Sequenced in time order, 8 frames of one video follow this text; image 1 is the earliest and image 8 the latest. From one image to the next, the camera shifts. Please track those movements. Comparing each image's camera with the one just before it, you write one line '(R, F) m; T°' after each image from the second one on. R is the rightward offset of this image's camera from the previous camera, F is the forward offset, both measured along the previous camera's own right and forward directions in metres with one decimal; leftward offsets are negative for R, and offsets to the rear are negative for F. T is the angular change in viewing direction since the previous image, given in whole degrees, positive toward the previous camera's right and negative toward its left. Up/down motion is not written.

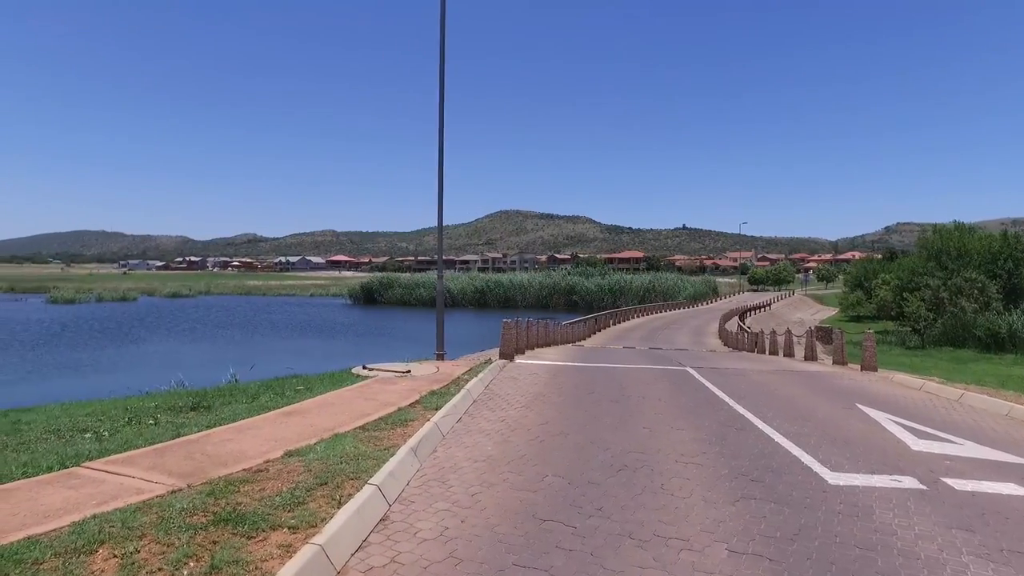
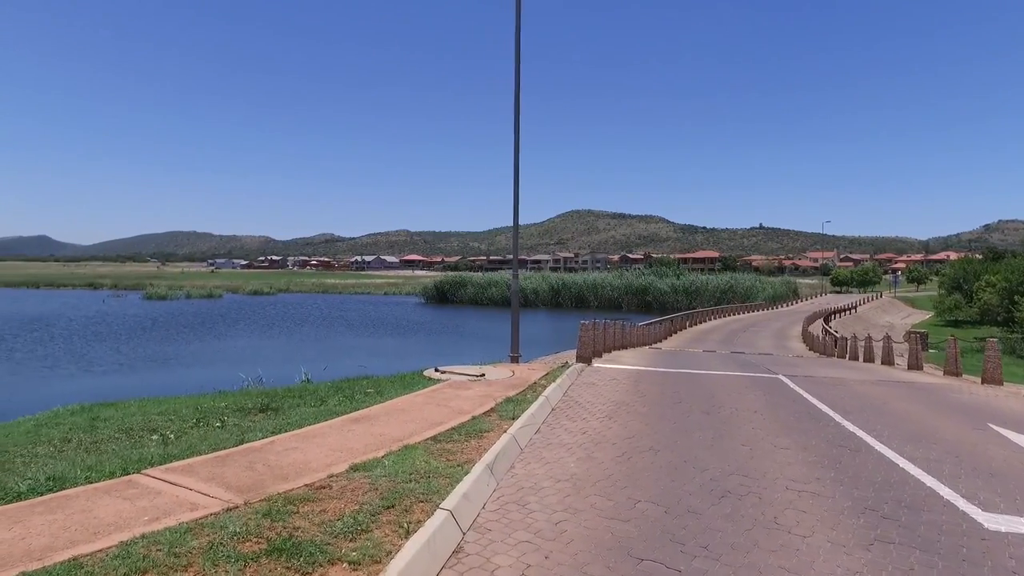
(-0.1, +0.7) m; -6°
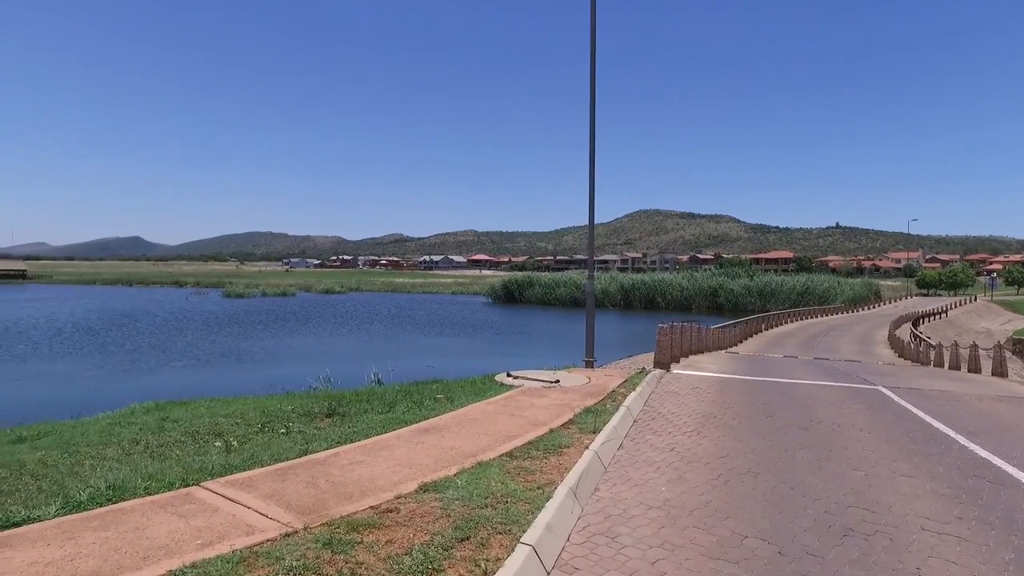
(-0.2, +0.6) m; -5°
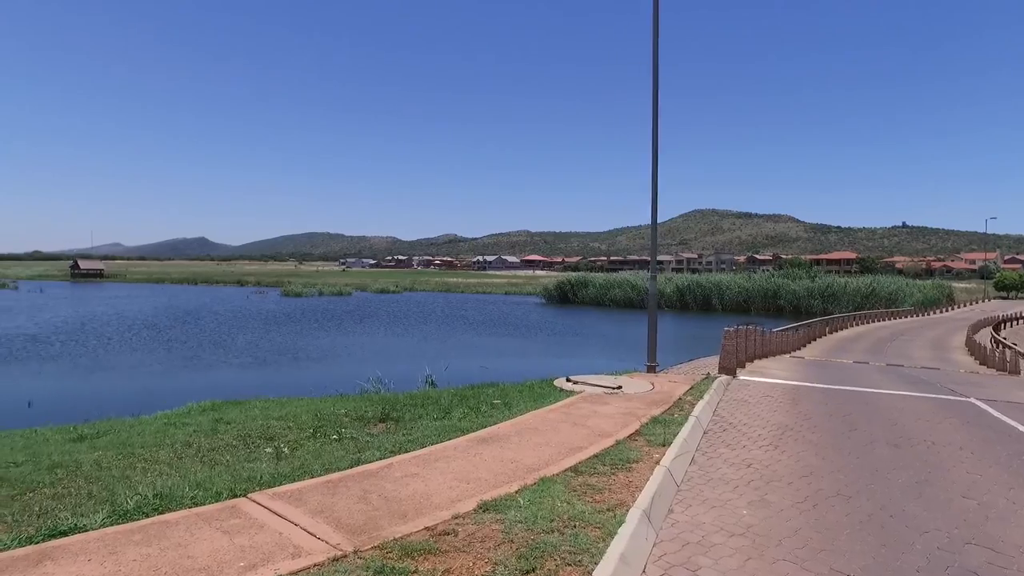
(-0.1, +0.5) m; -4°
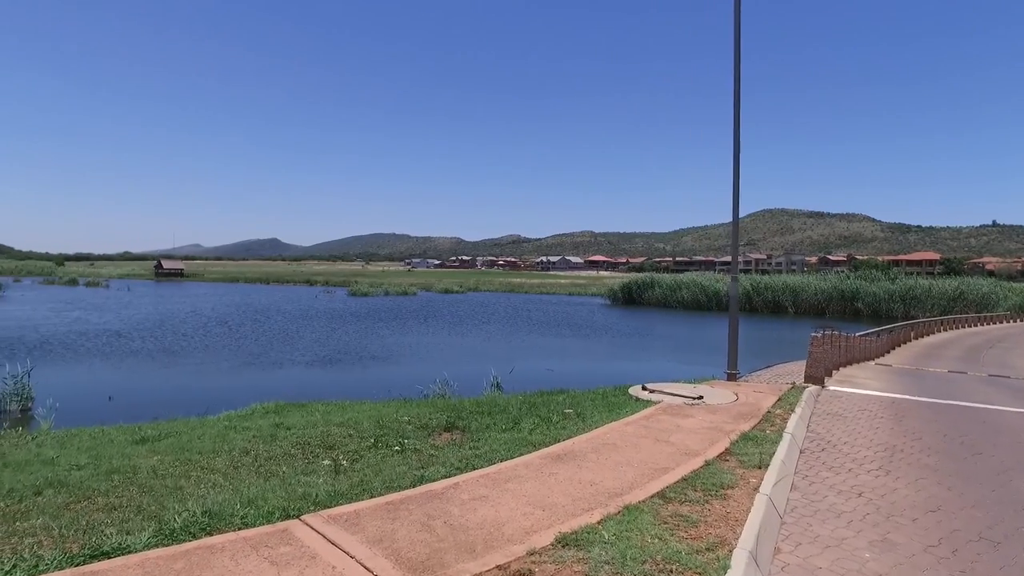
(-0.1, +0.6) m; -5°
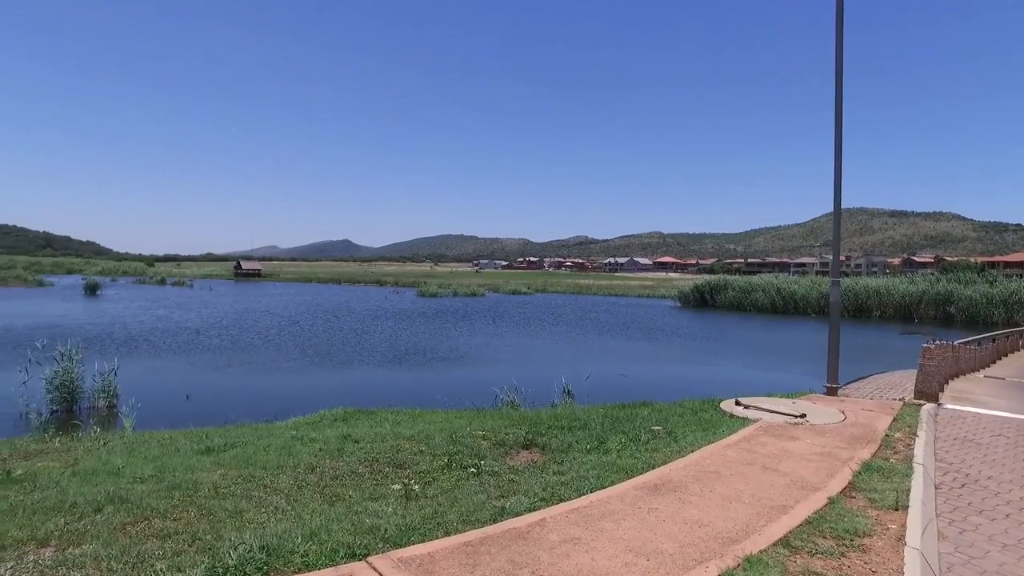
(-0.2, +0.7) m; -5°
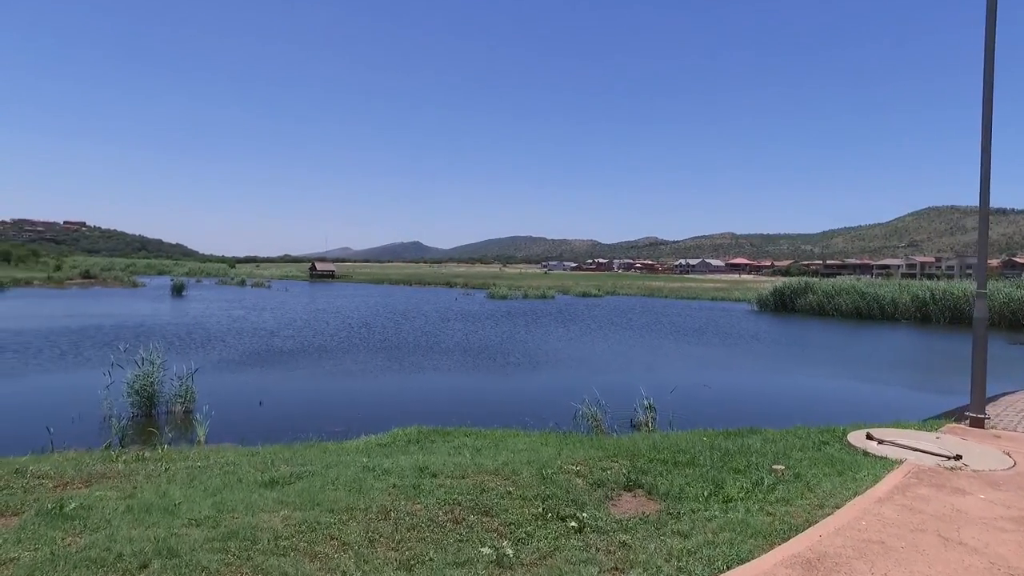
(-0.3, +1.0) m; -6°
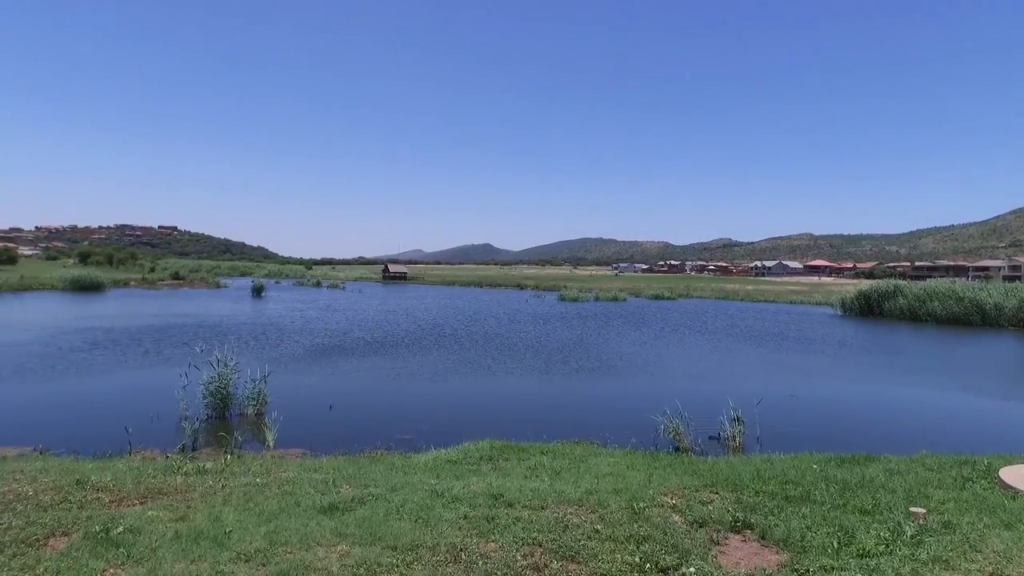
(-0.2, +0.8) m; -6°
